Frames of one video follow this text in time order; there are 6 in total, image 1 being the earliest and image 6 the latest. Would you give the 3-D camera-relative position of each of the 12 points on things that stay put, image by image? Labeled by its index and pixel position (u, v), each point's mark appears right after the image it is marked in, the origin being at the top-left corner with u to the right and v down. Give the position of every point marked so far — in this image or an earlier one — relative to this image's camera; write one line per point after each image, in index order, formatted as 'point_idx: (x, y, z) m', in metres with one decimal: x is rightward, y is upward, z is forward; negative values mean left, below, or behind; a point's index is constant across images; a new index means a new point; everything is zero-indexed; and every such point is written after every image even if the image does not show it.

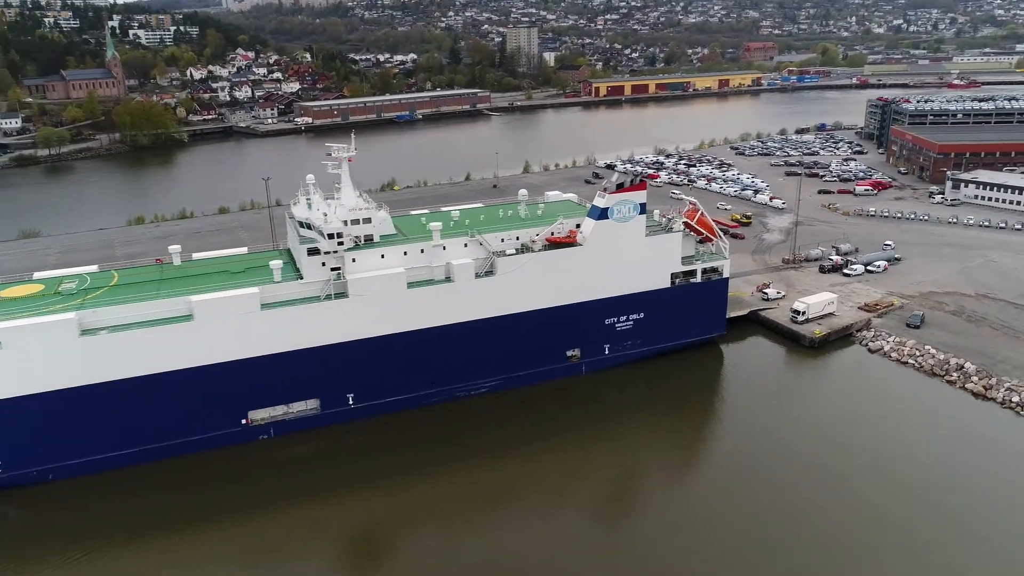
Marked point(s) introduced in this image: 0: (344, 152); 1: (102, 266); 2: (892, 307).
0: (-2.7, +2.2, +12.2) m
1: (-6.7, +0.4, +12.5) m
2: (+7.6, -0.4, +15.3) m
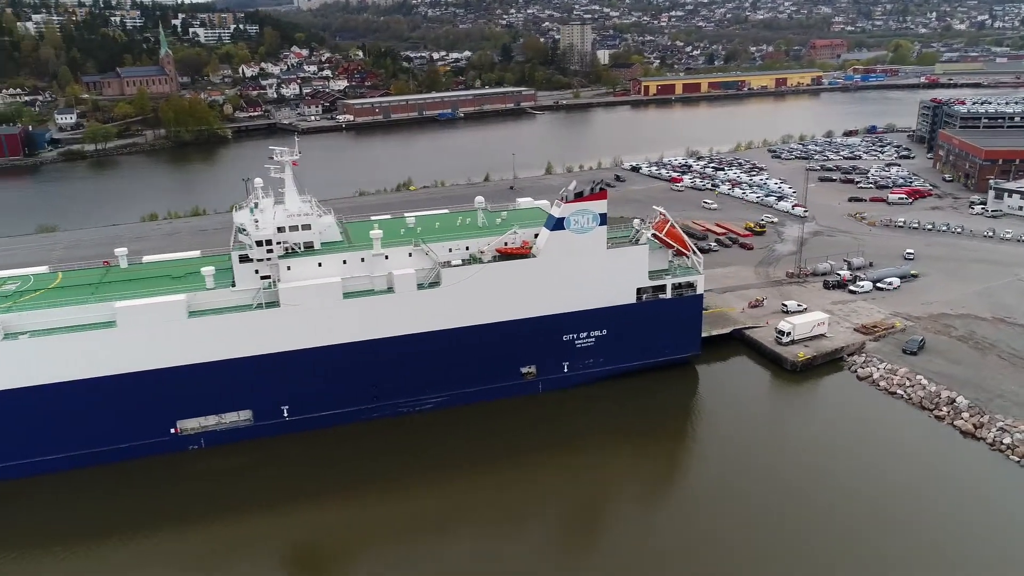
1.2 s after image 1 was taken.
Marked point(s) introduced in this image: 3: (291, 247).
0: (-3.5, +2.1, +11.8) m
1: (-7.5, +0.3, +12.5) m
2: (+7.0, -0.8, +14.1) m
3: (-3.4, +0.6, +11.6) m
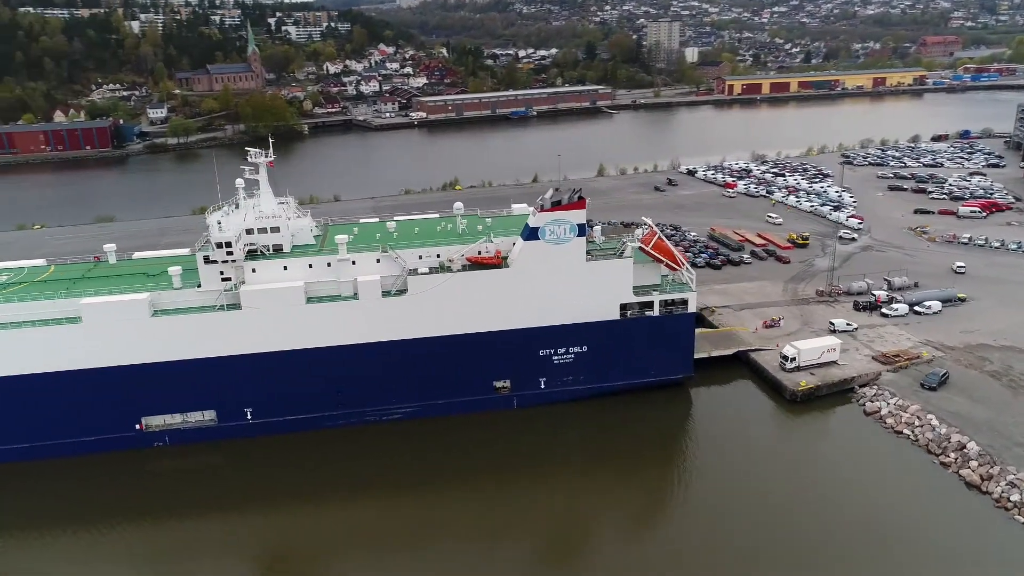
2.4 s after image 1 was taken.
0: (-3.9, +2.0, +11.7) m
1: (-7.9, +0.5, +12.9) m
2: (+6.7, -1.2, +12.7) m
3: (-3.9, +0.6, +11.6) m
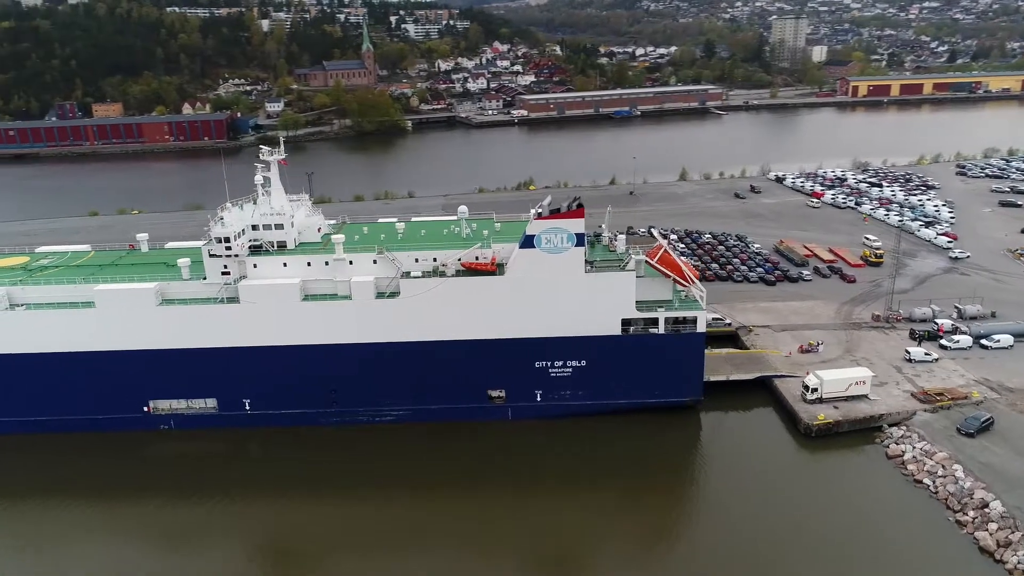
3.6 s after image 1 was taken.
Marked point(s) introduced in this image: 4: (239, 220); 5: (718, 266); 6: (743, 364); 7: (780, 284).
0: (-3.8, +2.1, +12.0) m
1: (-7.6, +0.7, +13.8) m
2: (+6.6, -1.7, +11.3) m
3: (-3.9, +0.7, +11.8) m
4: (-4.2, +1.1, +11.8) m
5: (+4.8, +0.5, +17.9) m
6: (+3.9, -1.3, +13.0) m
7: (+5.9, +0.1, +16.8) m
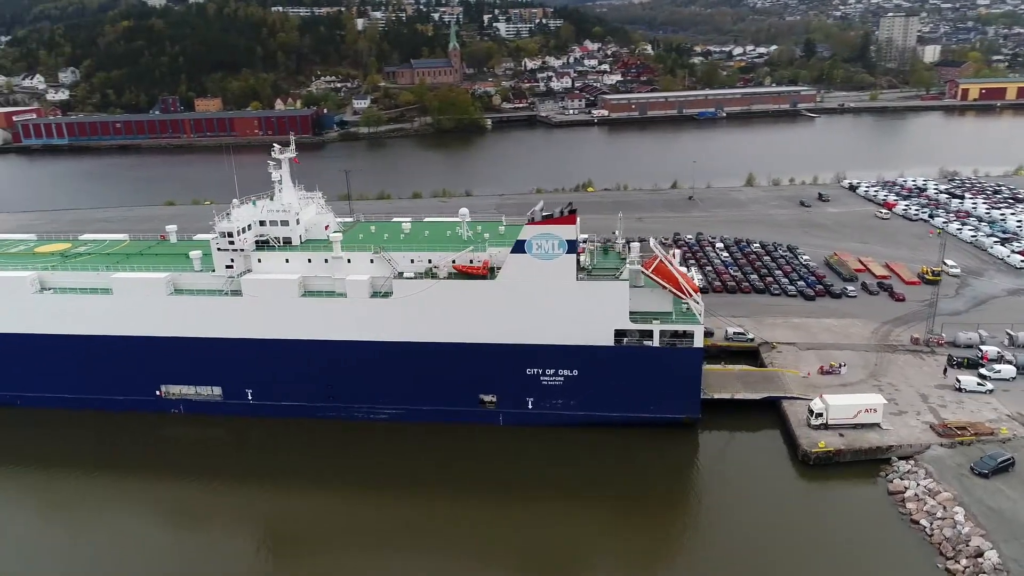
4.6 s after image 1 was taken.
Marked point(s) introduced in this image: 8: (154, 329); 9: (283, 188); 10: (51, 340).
0: (-3.7, +2.2, +12.3) m
1: (-7.3, +1.0, +14.6) m
2: (+6.4, -2.0, +10.4) m
3: (-3.9, +0.8, +12.2) m
4: (-4.2, +1.2, +12.1) m
5: (+5.5, +0.2, +17.1) m
6: (+3.9, -1.5, +12.4) m
7: (+6.4, -0.2, +15.9) m
8: (-5.6, -0.7, +12.0) m
9: (-3.7, +1.6, +12.4) m
10: (-7.4, -0.8, +12.2) m
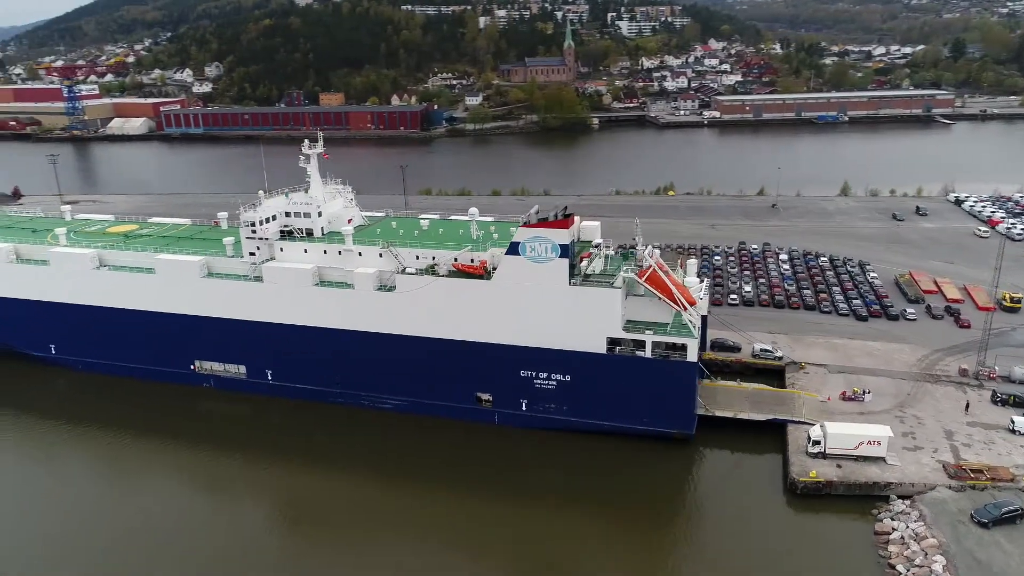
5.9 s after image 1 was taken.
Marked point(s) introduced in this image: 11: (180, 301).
0: (-3.4, +2.4, +12.9) m
1: (-6.6, +1.4, +15.8) m
2: (+6.0, -2.4, +9.4) m
3: (-3.6, +1.0, +12.8) m
4: (-4.0, +1.4, +12.9) m
5: (+6.3, -0.1, +16.1) m
6: (+3.9, -1.8, +11.8) m
7: (+7.0, -0.6, +14.8) m
8: (-5.5, -0.3, +13.0) m
9: (-3.4, +1.8, +13.0) m
10: (-7.2, -0.4, +13.5) m
11: (-5.6, -0.2, +13.0) m
